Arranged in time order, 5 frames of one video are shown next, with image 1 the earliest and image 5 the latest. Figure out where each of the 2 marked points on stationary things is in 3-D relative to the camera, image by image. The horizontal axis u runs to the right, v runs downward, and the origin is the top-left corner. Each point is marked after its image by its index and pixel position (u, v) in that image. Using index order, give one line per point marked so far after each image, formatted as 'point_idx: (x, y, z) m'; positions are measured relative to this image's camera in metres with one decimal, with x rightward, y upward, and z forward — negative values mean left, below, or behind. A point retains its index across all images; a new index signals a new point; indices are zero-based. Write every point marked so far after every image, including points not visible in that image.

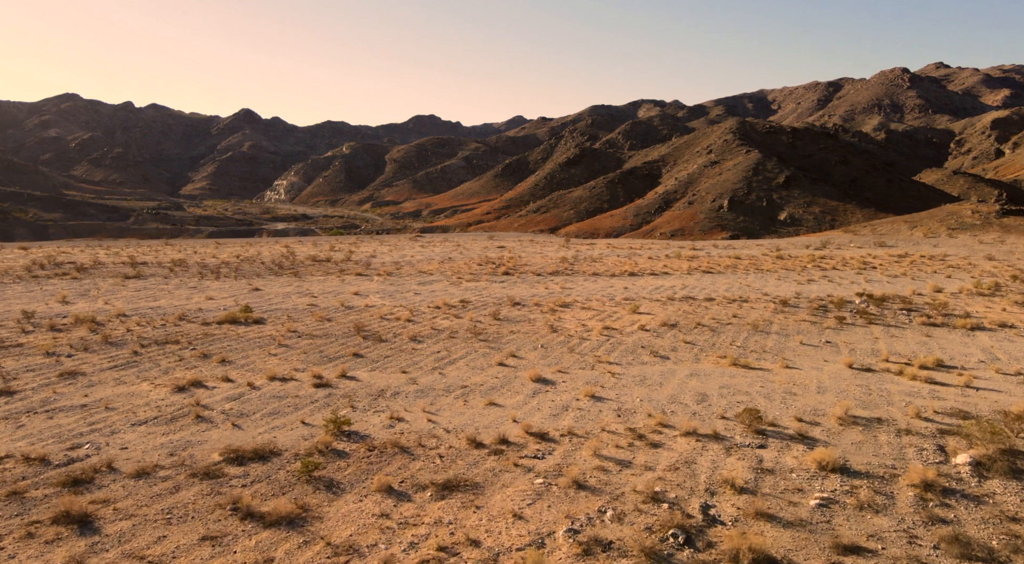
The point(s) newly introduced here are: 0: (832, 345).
0: (+6.1, -1.2, +16.2) m
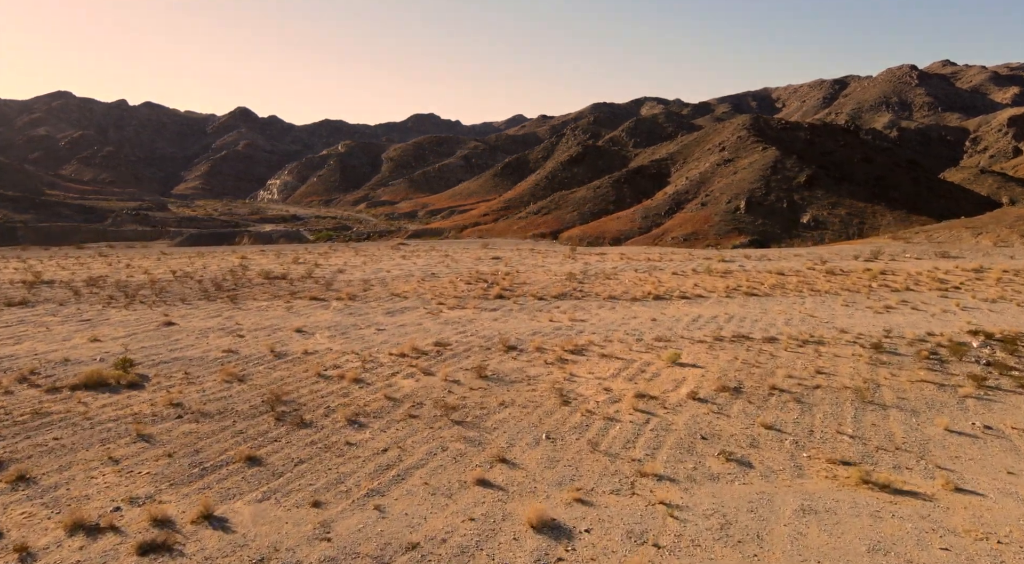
0: (+6.0, -1.9, +10.4) m
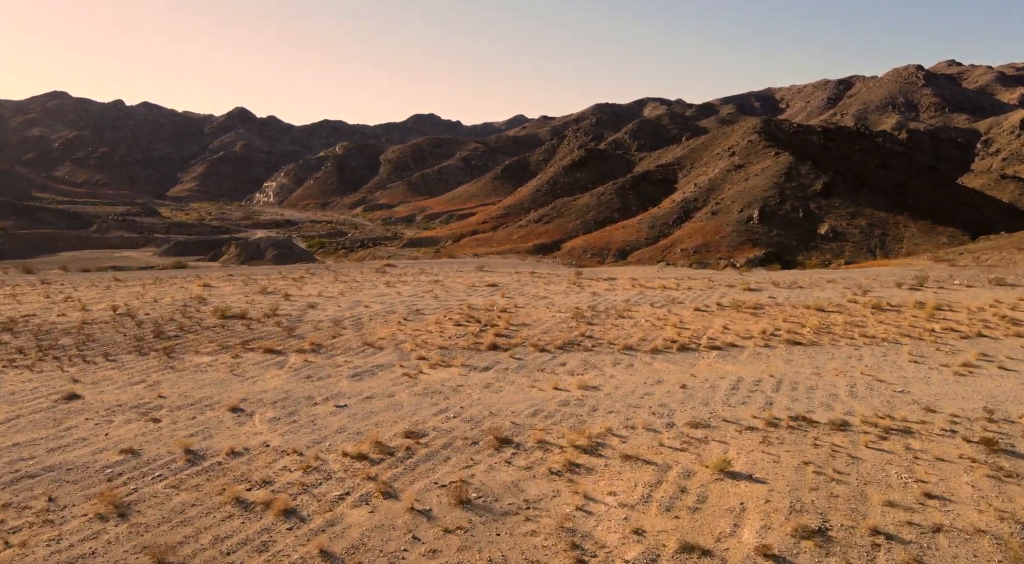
0: (+5.9, -2.9, +6.6) m
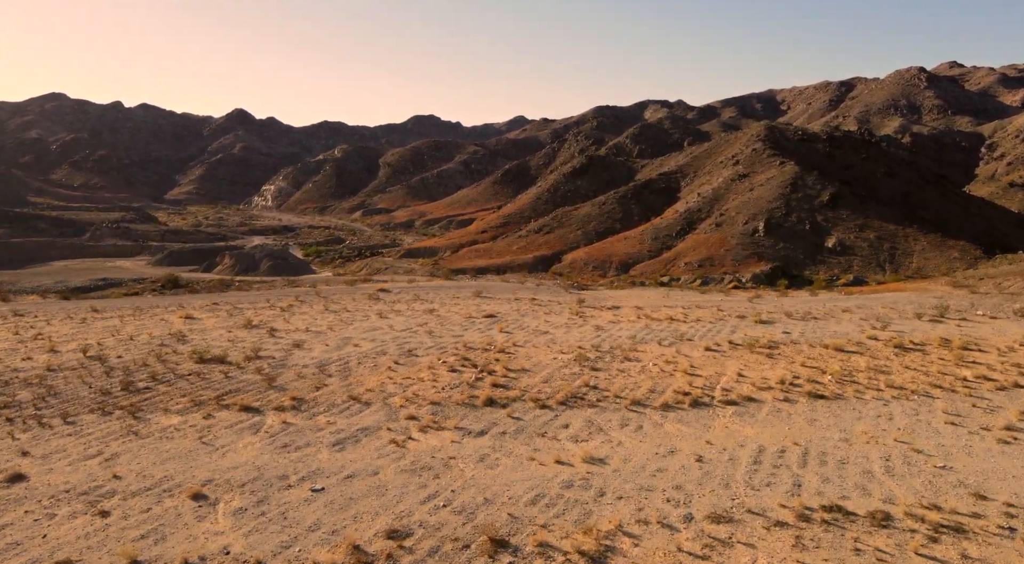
0: (+5.9, -4.0, +5.1) m
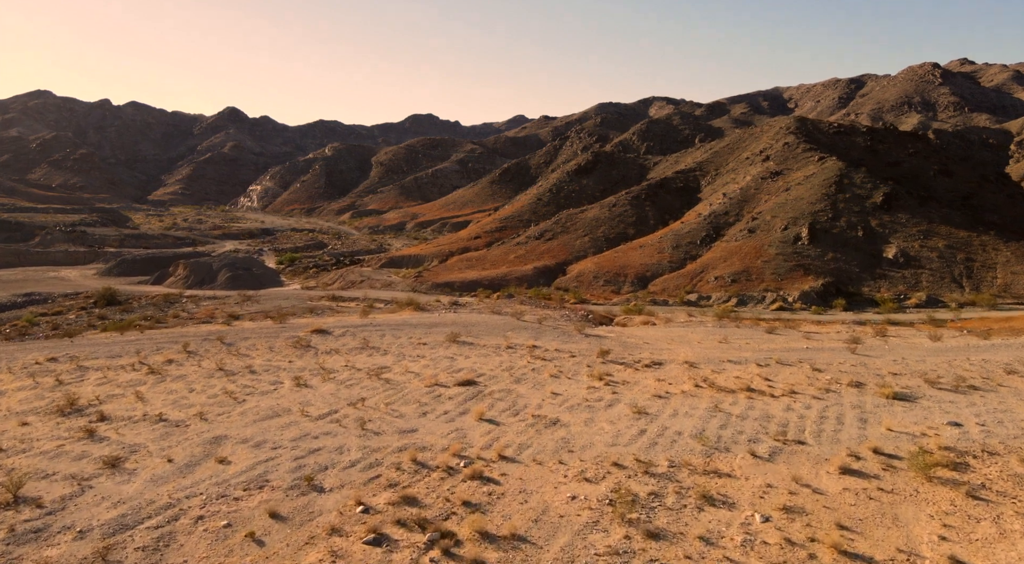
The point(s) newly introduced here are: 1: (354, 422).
0: (+5.6, -5.0, -5.1) m
1: (-2.9, -2.5, +15.7) m
